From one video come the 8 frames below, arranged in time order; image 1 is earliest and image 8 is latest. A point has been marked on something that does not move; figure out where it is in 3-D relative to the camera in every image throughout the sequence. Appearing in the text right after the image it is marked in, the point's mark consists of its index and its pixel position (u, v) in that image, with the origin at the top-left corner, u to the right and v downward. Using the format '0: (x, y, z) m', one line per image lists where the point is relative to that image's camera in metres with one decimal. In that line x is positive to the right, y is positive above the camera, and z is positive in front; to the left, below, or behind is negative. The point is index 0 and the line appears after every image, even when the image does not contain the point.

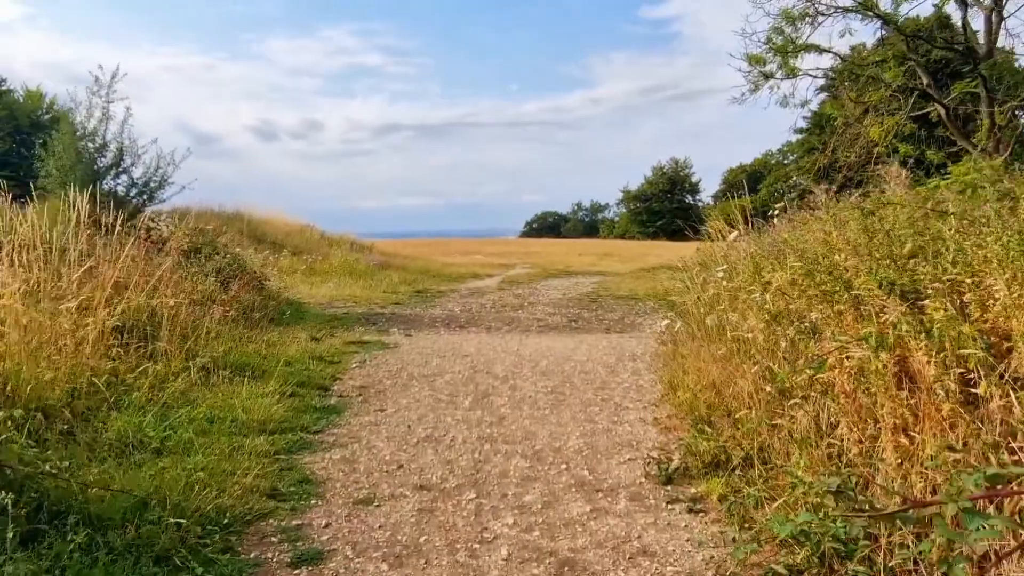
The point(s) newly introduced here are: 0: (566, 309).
0: (+0.8, -0.3, +11.2) m
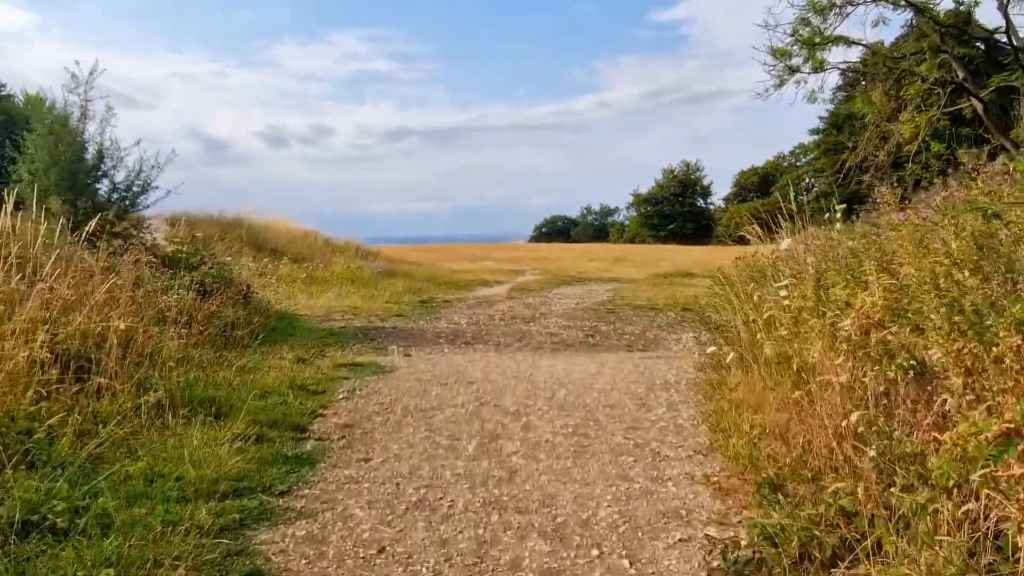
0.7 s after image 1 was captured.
0: (+1.0, -0.5, +10.4) m
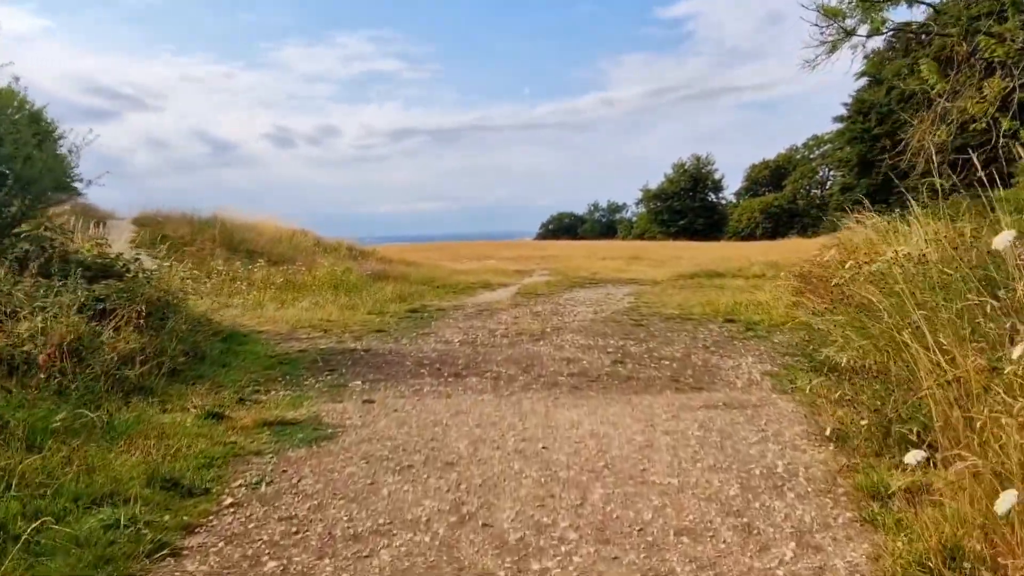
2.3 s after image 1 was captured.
0: (+1.0, -0.6, +8.3) m
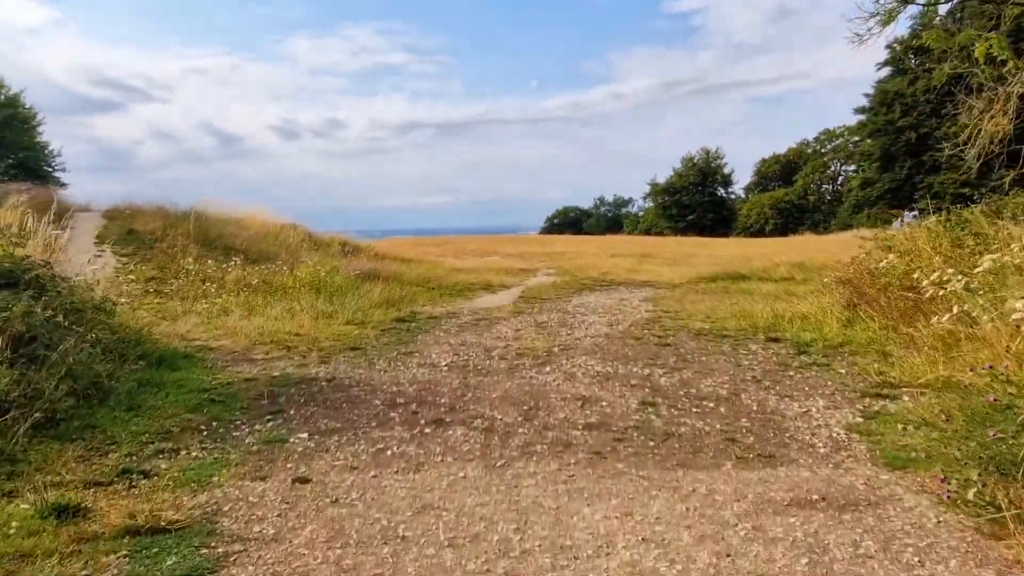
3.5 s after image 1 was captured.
0: (+1.0, -0.7, +6.7) m
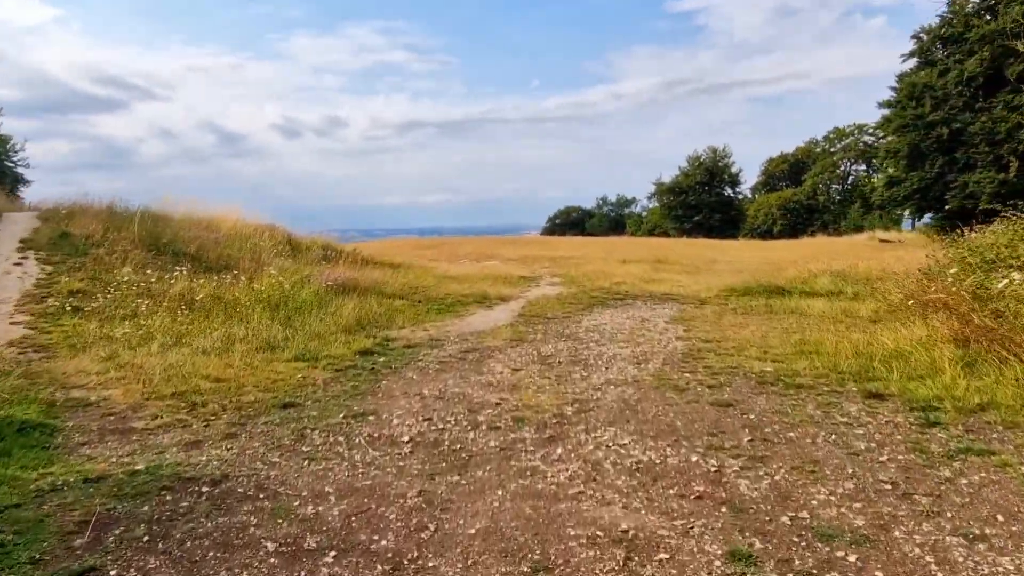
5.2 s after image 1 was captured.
0: (+1.0, -1.0, +4.5) m
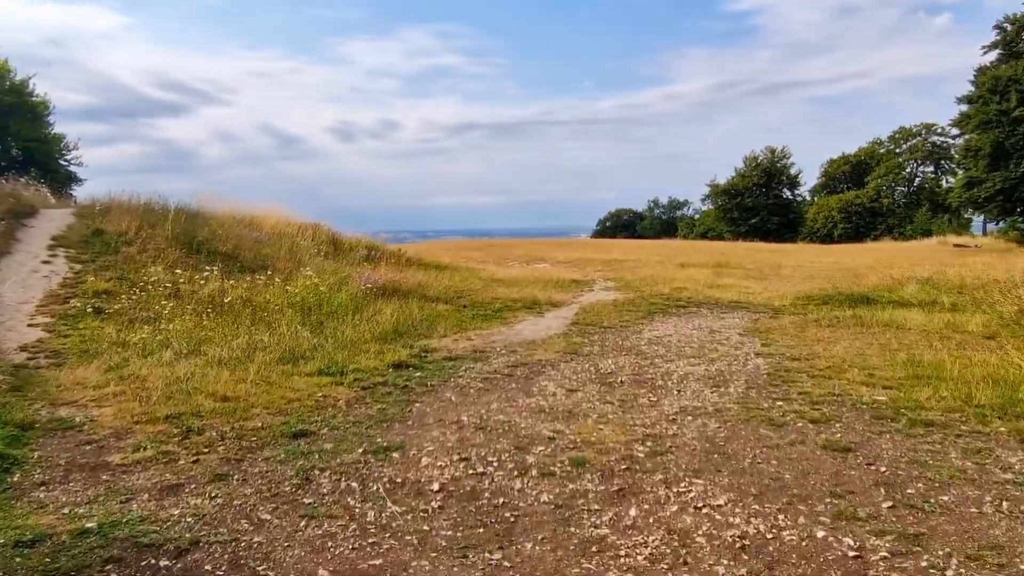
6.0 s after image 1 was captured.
0: (+1.3, -1.0, +3.4) m
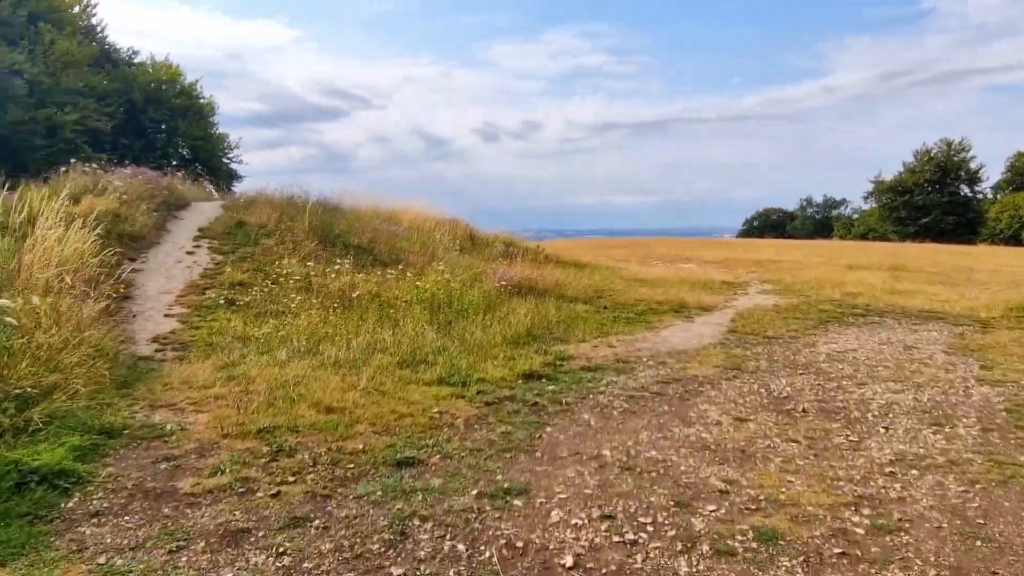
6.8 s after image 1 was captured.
0: (+1.8, -1.1, +2.0) m
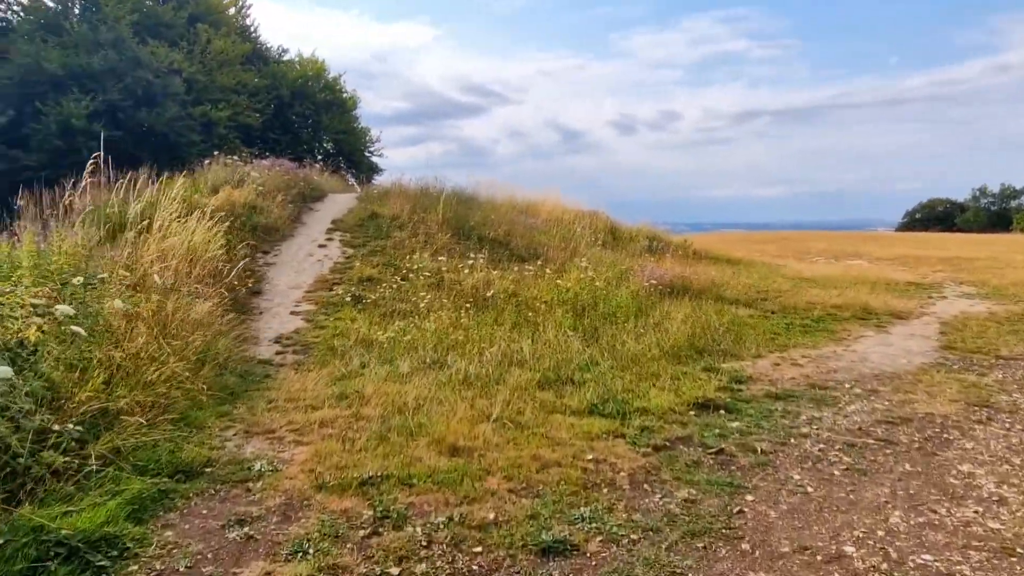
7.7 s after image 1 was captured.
0: (+2.1, -1.2, +0.5) m
